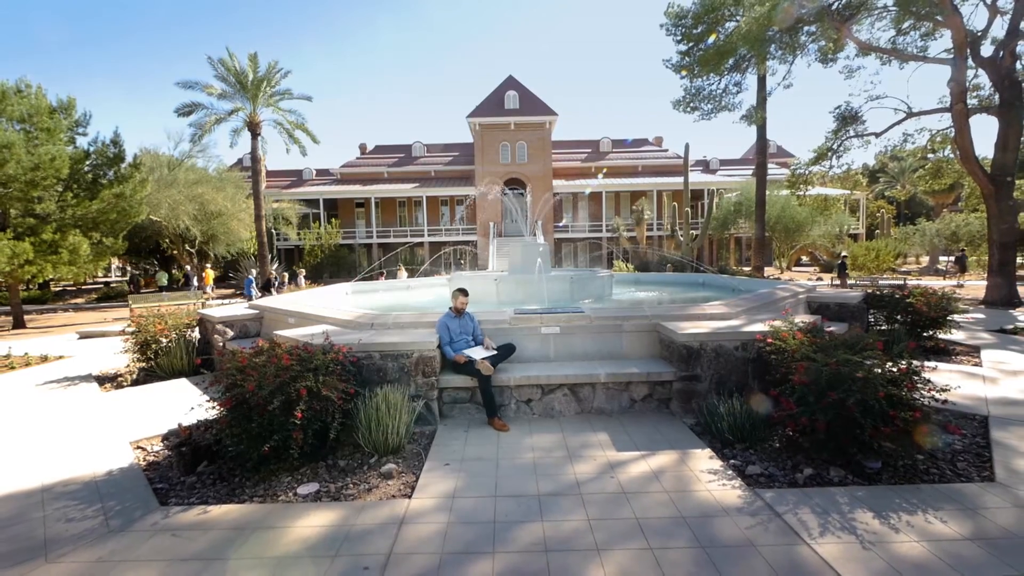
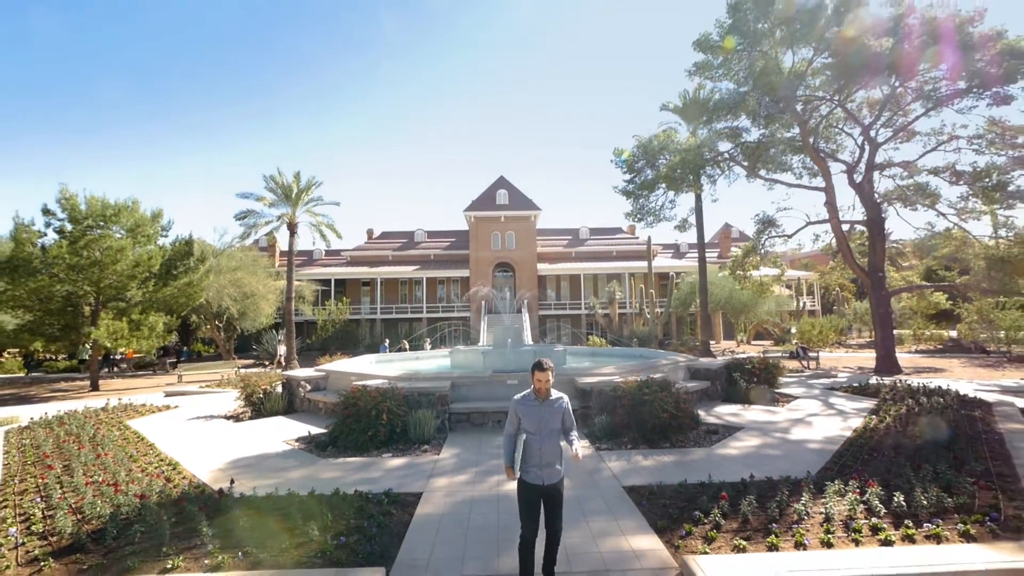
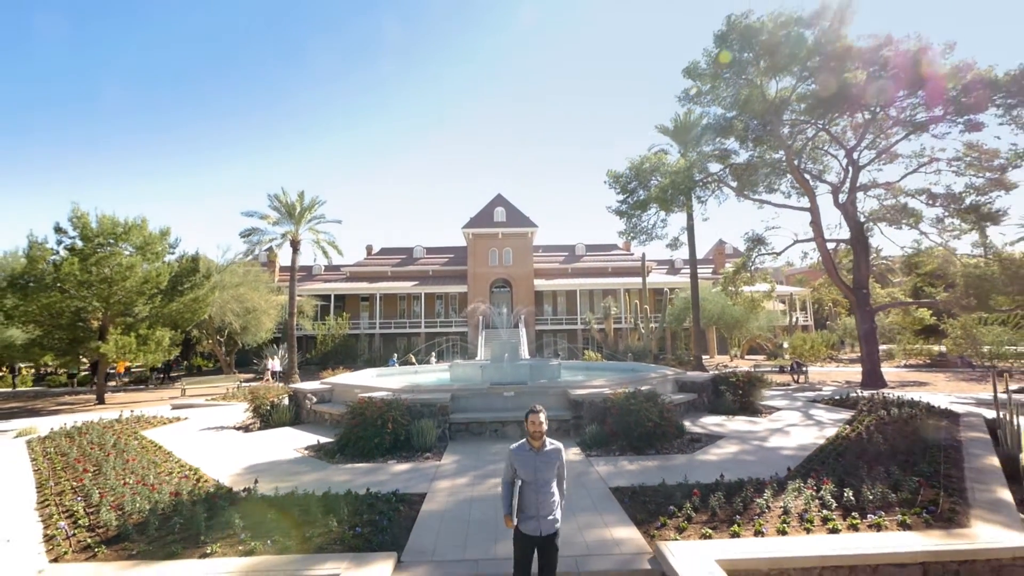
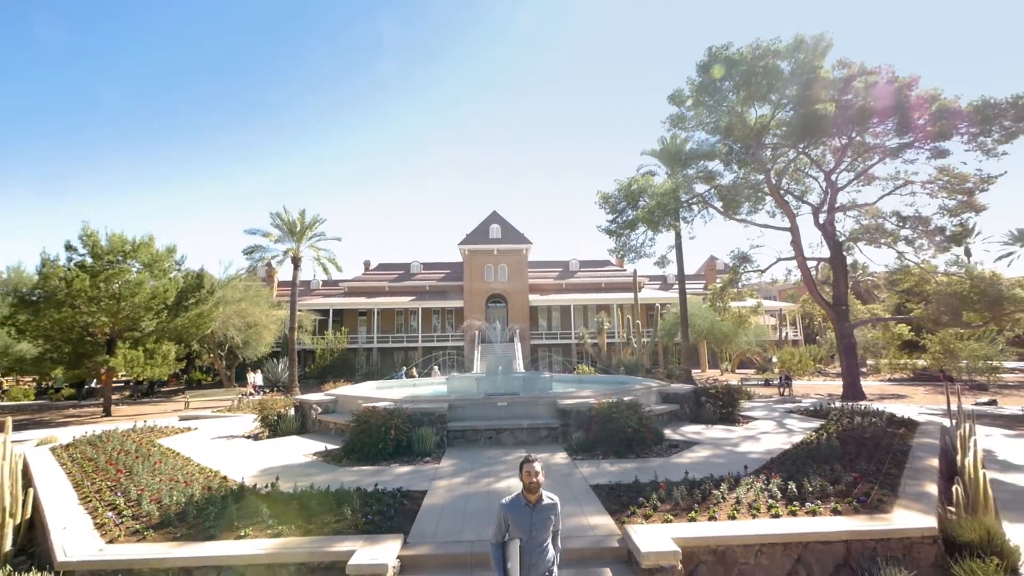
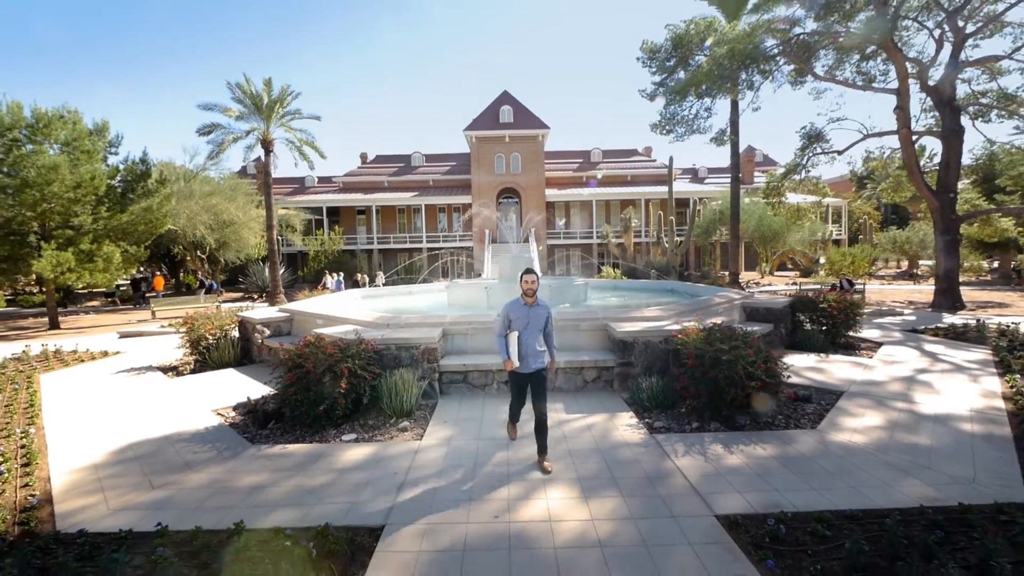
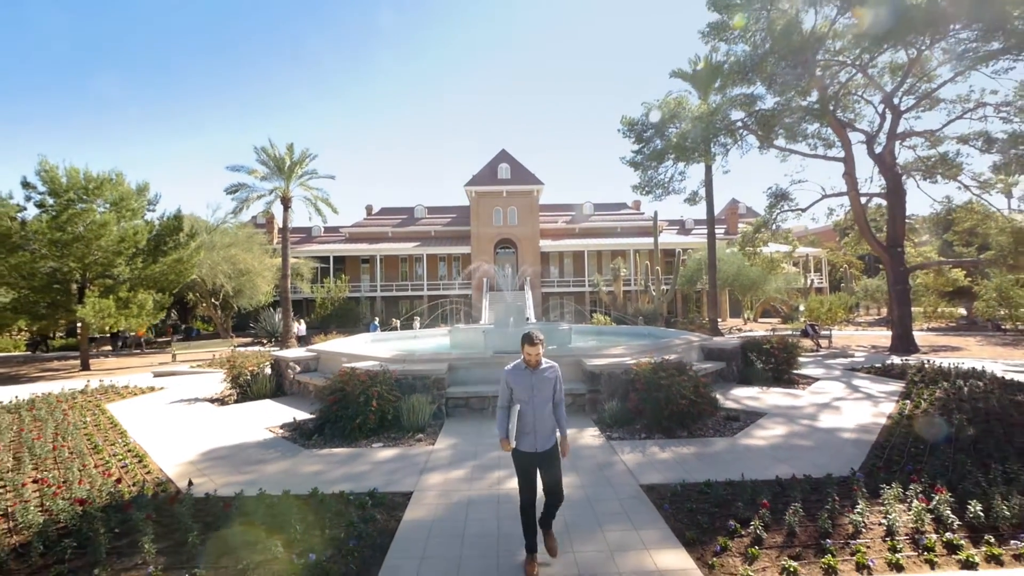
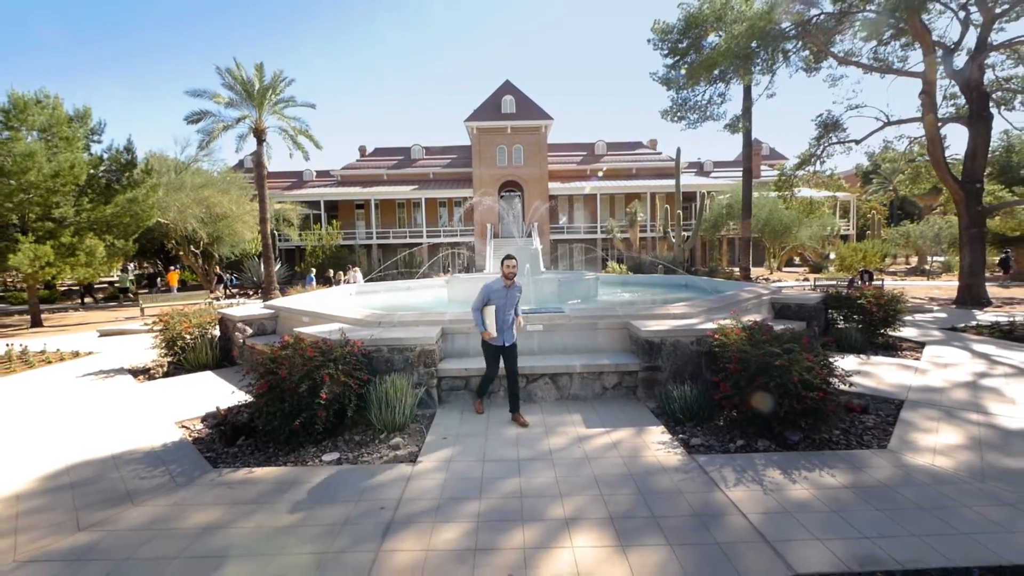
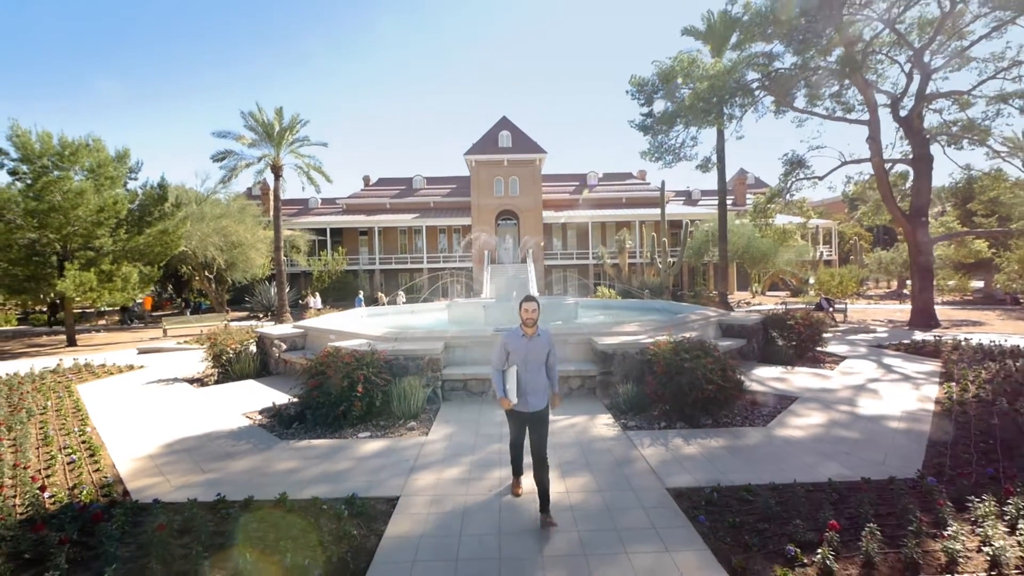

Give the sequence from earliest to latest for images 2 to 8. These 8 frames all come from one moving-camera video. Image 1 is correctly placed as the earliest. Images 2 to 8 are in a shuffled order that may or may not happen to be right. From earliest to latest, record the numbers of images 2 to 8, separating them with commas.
7, 5, 8, 6, 2, 3, 4
